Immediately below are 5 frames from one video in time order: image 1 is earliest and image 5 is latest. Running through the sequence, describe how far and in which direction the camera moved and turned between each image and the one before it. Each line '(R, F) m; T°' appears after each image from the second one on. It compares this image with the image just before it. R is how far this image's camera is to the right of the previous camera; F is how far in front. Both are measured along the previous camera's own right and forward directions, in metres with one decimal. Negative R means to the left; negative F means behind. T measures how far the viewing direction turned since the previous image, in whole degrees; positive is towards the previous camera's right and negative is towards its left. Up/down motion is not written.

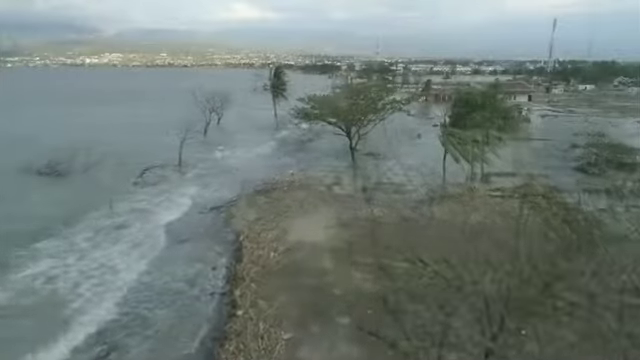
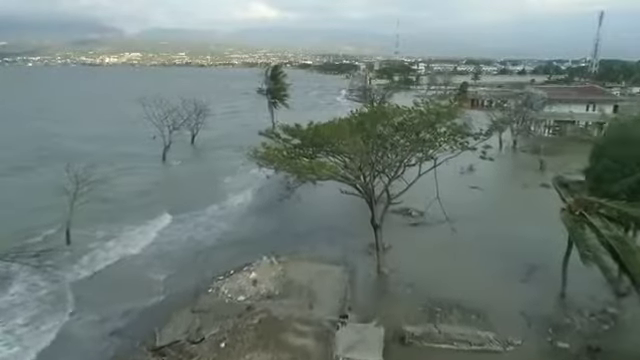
(+0.1, +2.1) m; 0°
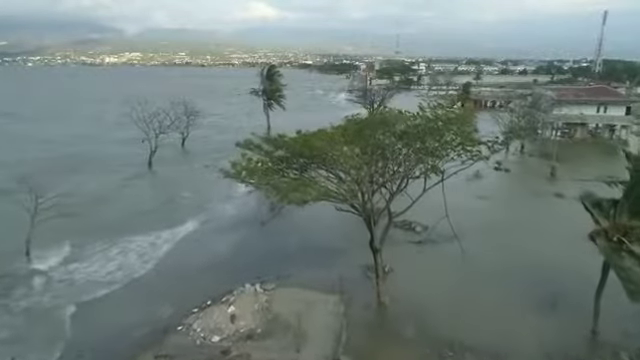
(+0.1, +1.3) m; 0°
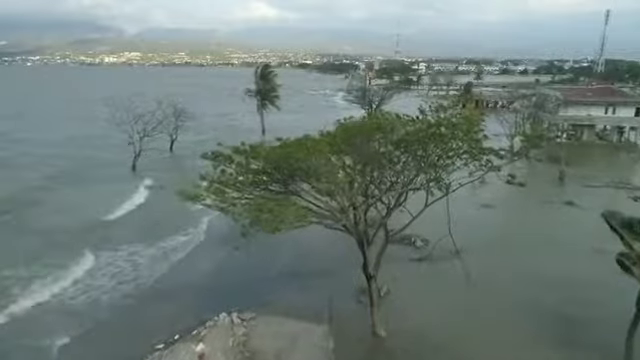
(+0.2, +1.2) m; 0°
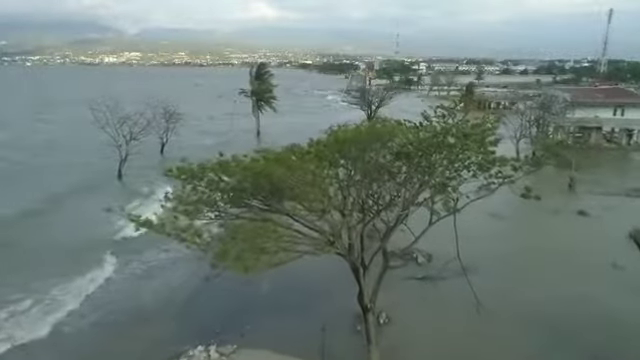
(+0.1, +1.0) m; 0°
